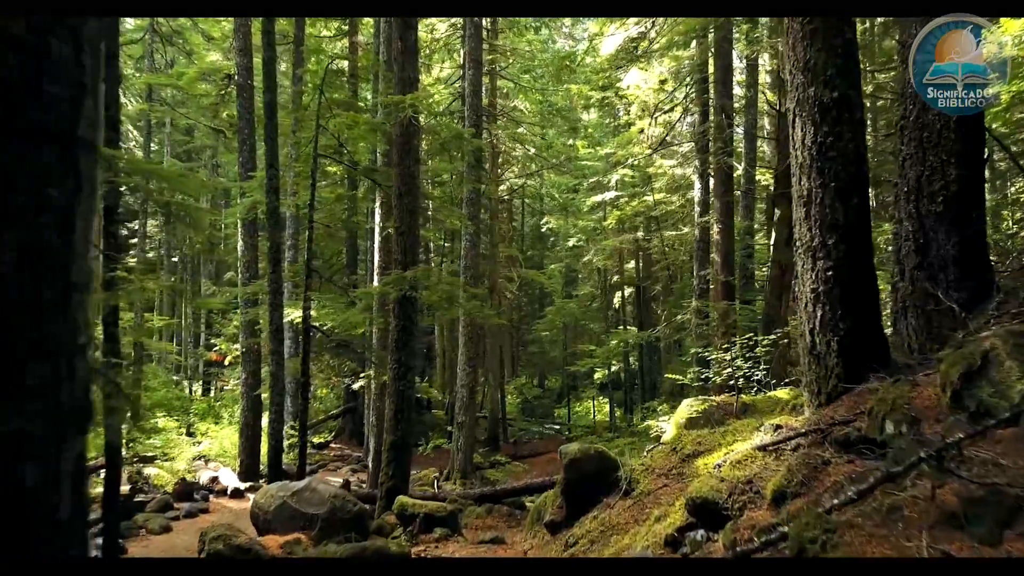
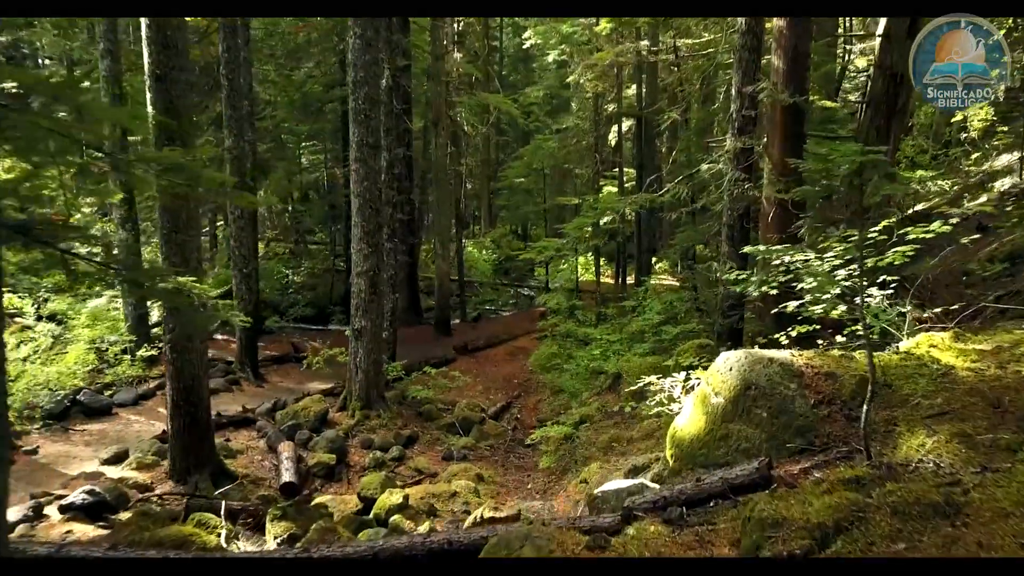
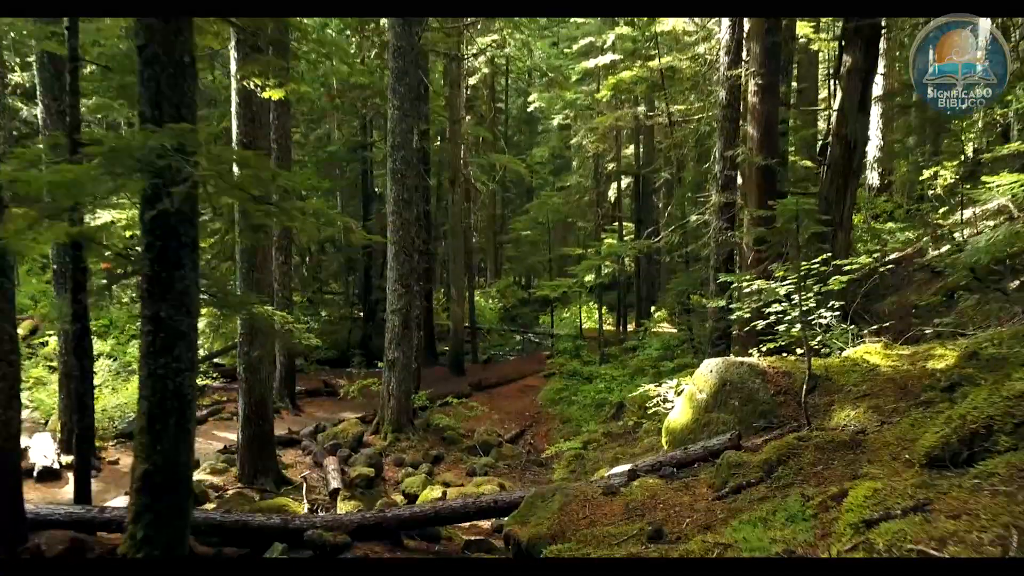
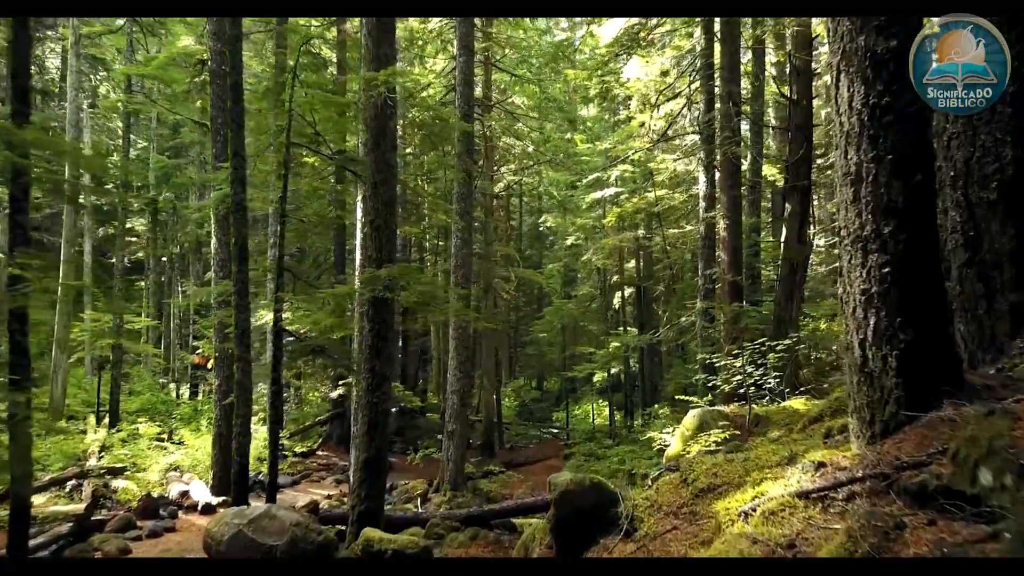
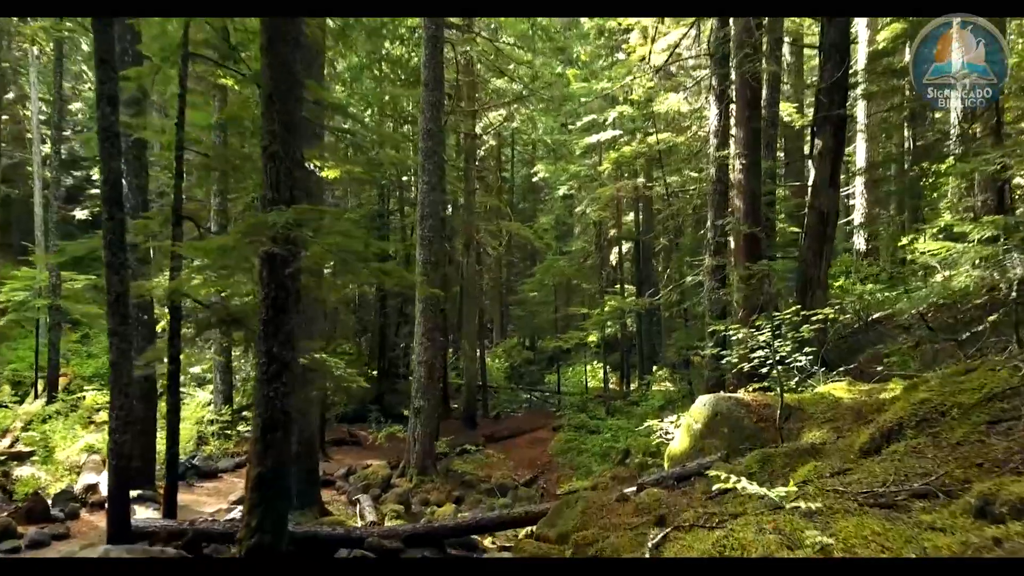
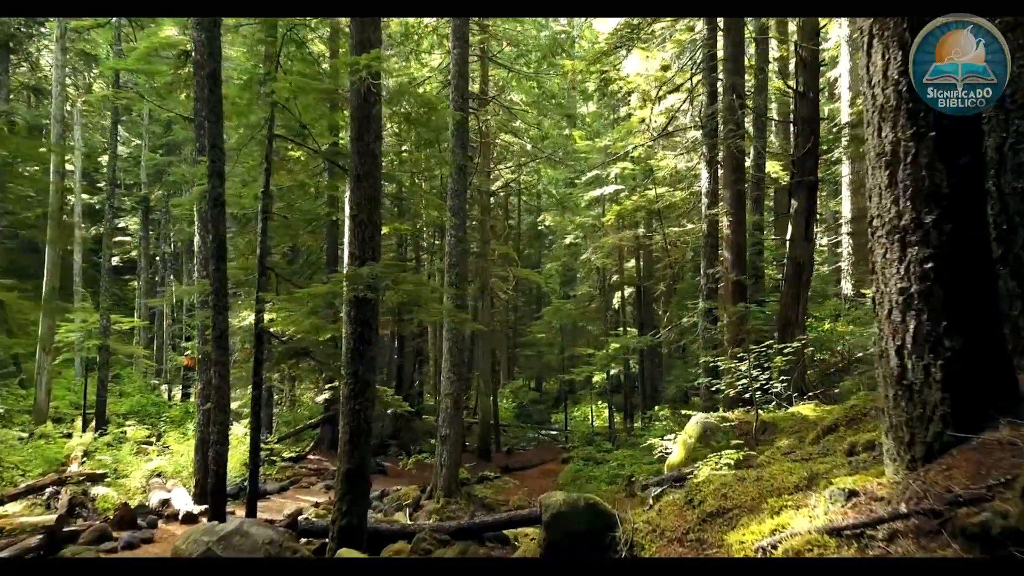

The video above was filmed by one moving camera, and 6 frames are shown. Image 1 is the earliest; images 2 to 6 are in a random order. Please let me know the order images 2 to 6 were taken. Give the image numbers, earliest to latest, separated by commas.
4, 6, 5, 3, 2
